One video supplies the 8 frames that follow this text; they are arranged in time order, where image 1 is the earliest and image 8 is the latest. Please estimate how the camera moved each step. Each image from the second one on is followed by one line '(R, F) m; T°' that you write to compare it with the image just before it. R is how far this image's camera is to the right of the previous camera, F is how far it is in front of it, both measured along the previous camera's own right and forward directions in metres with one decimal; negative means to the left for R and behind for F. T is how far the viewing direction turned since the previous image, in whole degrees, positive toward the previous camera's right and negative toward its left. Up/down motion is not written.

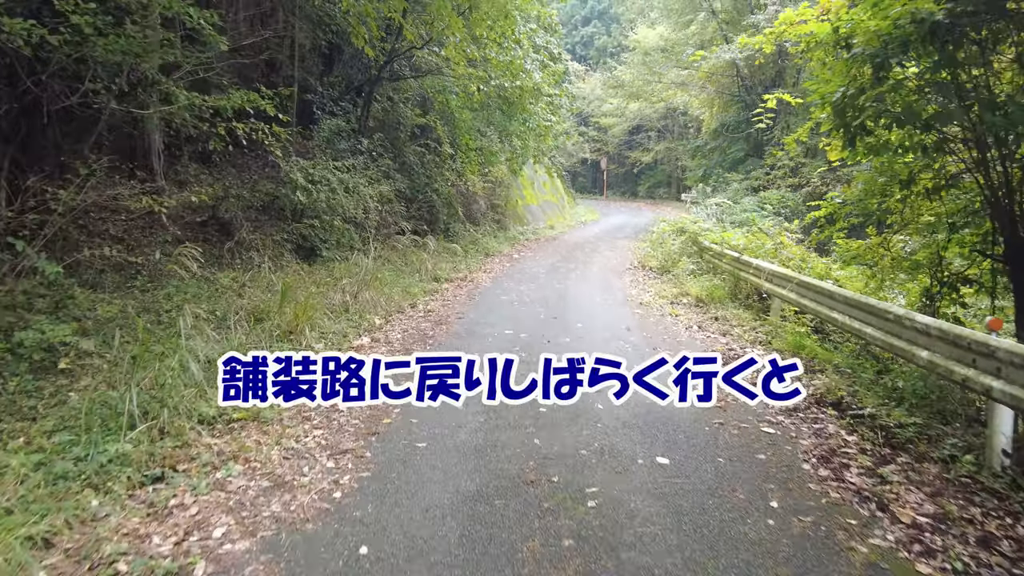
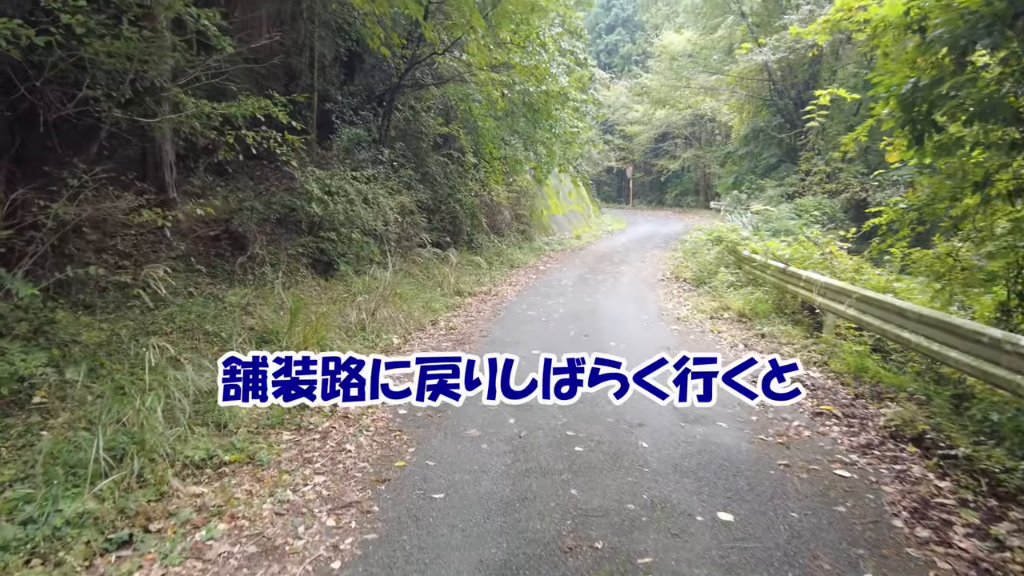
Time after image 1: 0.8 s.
(0.0, +0.6) m; -2°
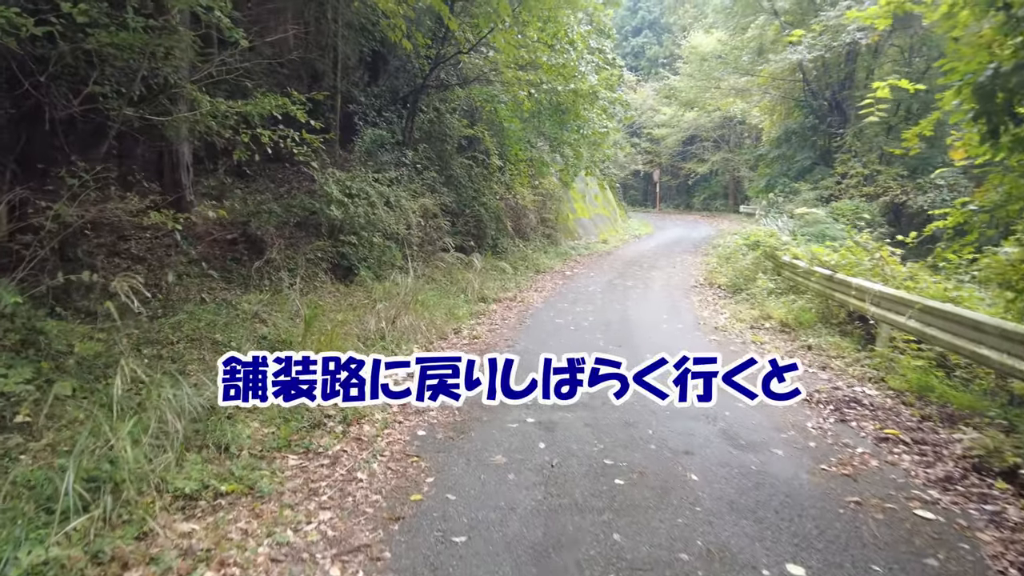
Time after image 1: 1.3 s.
(0.0, +0.5) m; -2°
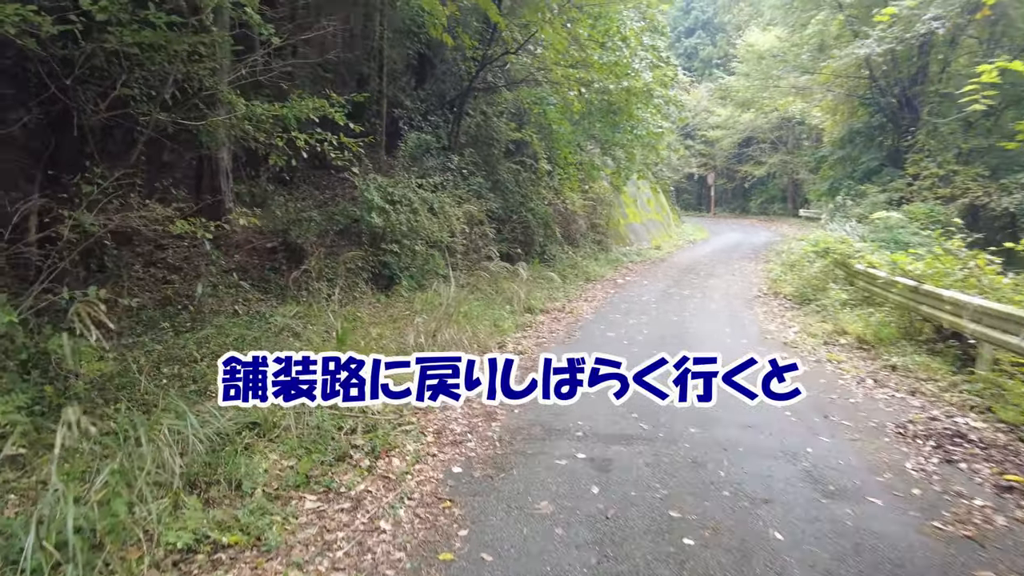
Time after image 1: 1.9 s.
(0.0, +0.6) m; -4°
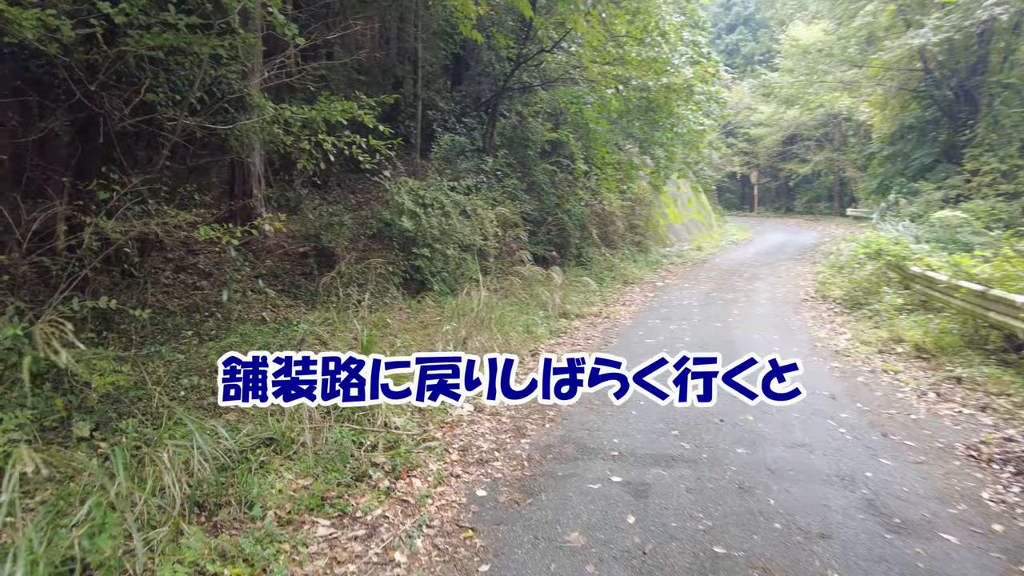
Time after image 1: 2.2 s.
(+0.1, +0.3) m; -3°
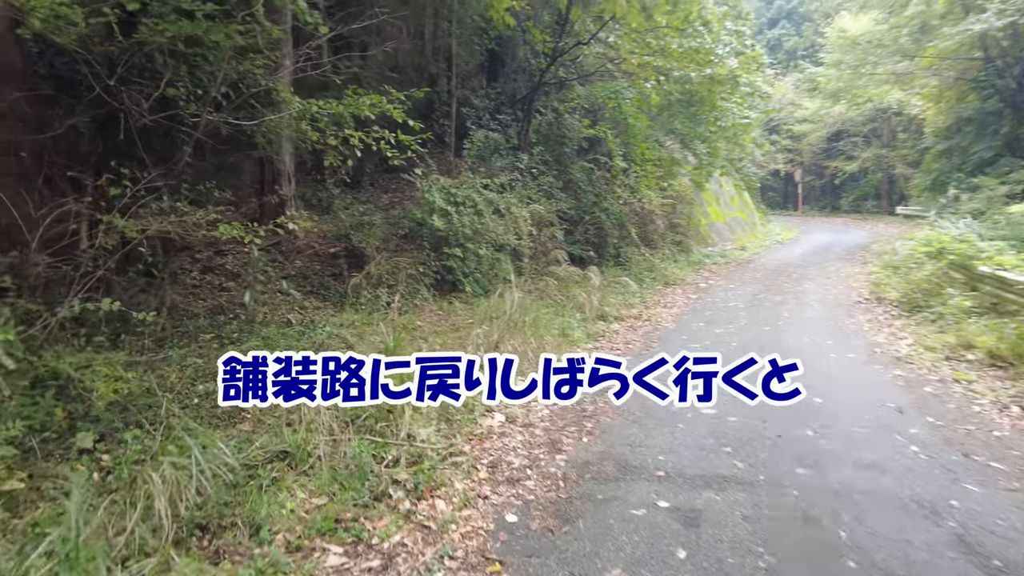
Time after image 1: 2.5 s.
(0.0, +0.4) m; -3°
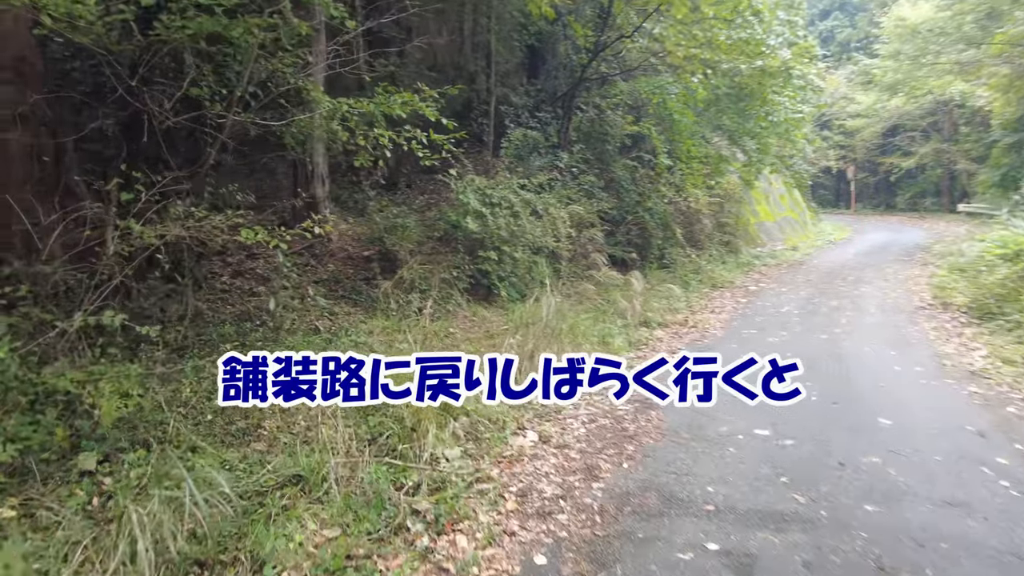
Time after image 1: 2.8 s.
(+0.1, +0.4) m; -4°
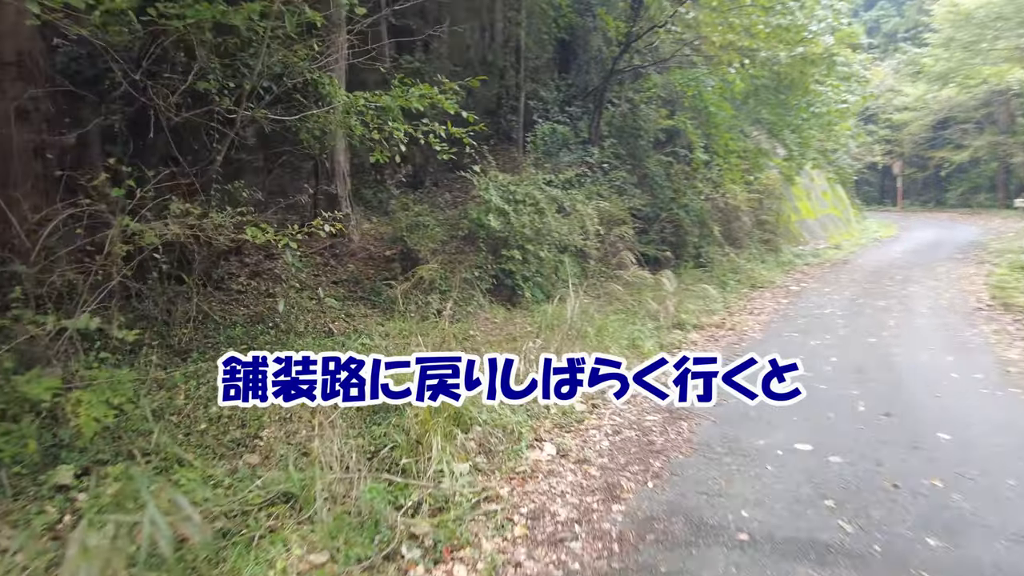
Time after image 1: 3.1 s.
(+0.1, +0.4) m; -3°
